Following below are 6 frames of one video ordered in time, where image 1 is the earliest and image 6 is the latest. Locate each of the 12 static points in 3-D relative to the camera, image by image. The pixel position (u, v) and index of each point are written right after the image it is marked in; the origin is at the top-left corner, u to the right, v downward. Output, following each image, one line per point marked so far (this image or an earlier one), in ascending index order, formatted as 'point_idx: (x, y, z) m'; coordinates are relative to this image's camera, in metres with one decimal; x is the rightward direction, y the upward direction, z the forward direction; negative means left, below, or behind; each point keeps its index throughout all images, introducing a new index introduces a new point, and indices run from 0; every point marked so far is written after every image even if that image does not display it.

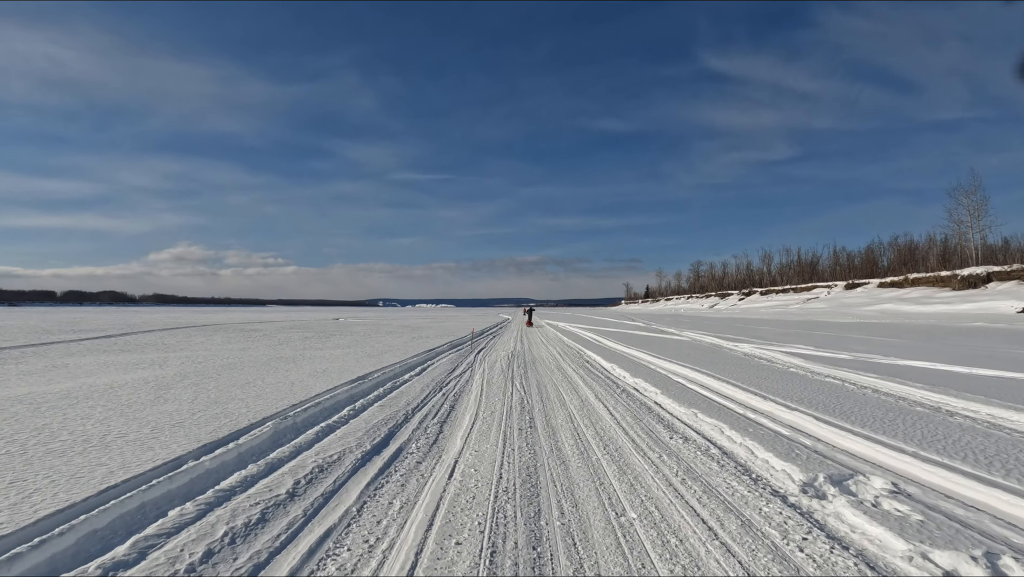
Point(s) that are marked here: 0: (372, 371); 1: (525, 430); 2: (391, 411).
0: (-3.0, -1.8, +10.3) m
1: (+0.2, -1.7, +5.8) m
2: (-1.7, -1.7, +6.7) m
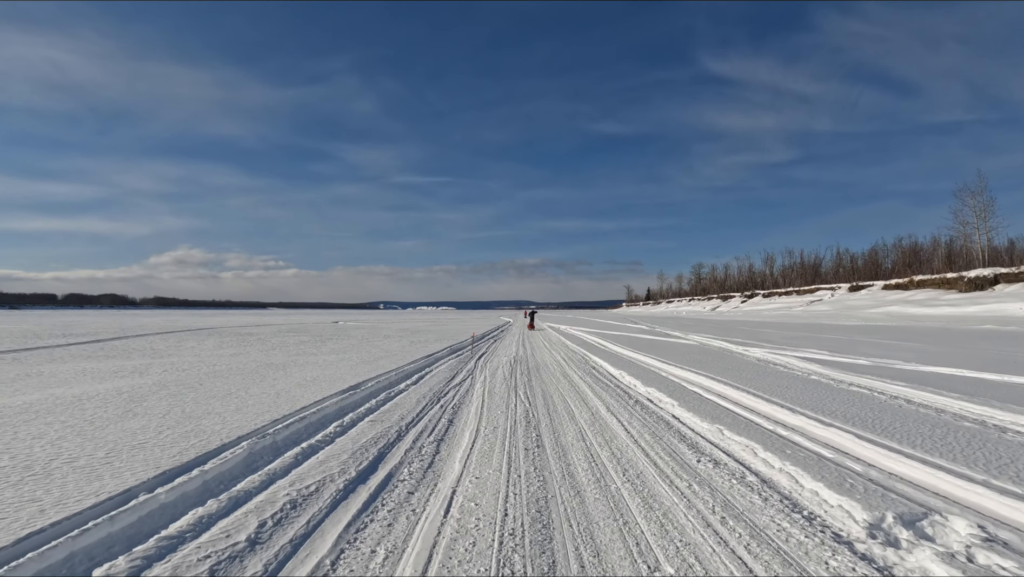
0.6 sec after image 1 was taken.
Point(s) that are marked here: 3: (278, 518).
0: (-2.9, -1.8, +9.6) m
1: (+0.2, -1.7, +5.2) m
2: (-1.6, -1.7, +6.1) m
3: (-1.6, -1.6, +3.4) m
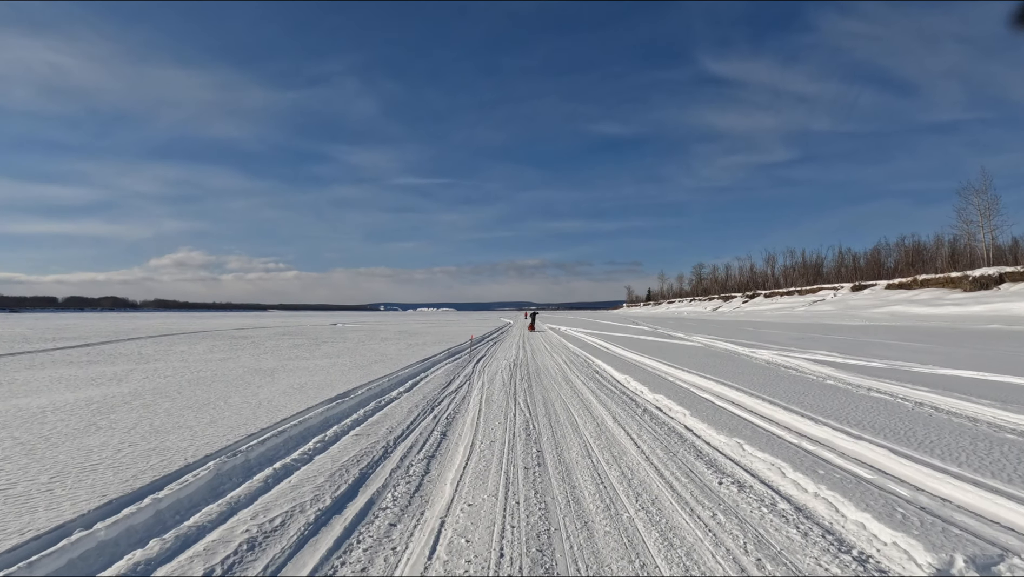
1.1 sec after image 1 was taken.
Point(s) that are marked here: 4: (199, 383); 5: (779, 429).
0: (-2.9, -1.8, +9.1) m
1: (+0.2, -1.7, +4.7) m
2: (-1.6, -1.7, +5.5) m
3: (-1.7, -1.6, +2.9) m
4: (-6.0, -1.8, +9.2) m
5: (+3.3, -1.7, +6.0) m
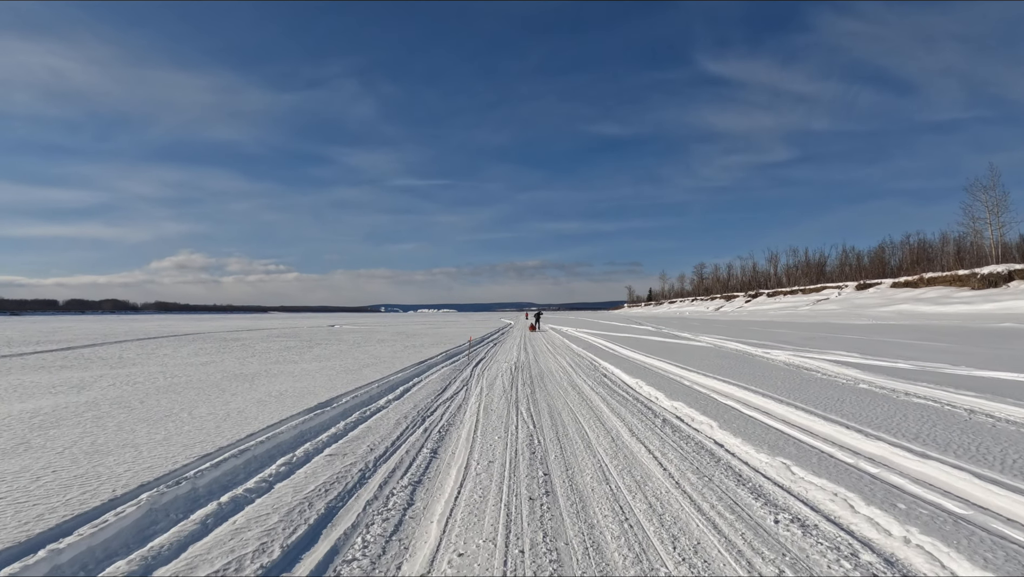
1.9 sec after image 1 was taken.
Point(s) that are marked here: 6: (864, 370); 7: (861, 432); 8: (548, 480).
0: (-2.9, -1.8, +8.2) m
1: (+0.2, -1.7, +3.8) m
2: (-1.6, -1.7, +4.7) m
3: (-1.7, -1.6, +2.0) m
4: (-6.0, -1.8, +8.4) m
5: (+3.3, -1.7, +5.2) m
6: (+8.3, -1.9, +11.5) m
7: (+4.0, -1.7, +5.6) m
8: (+0.3, -1.7, +4.3) m
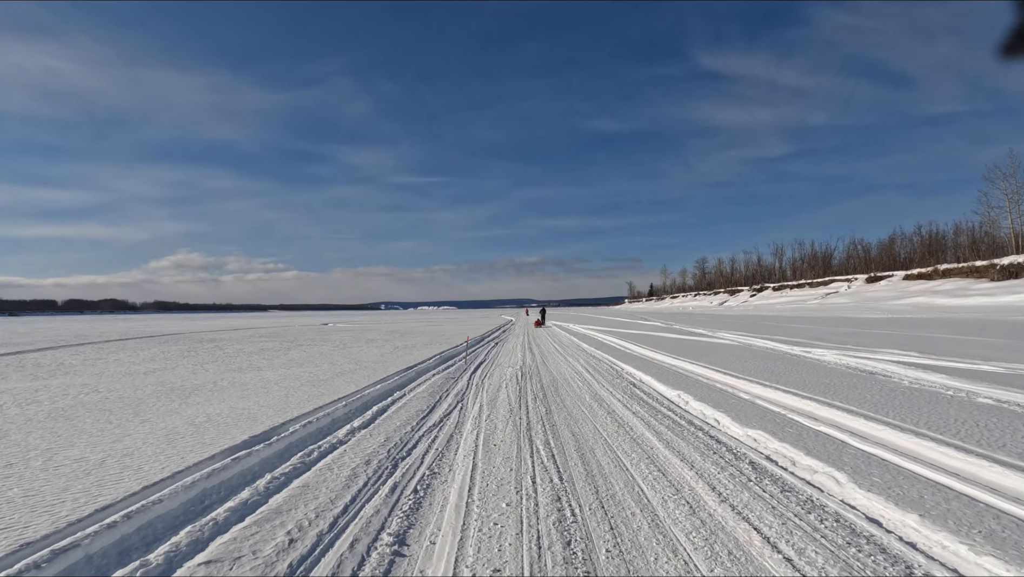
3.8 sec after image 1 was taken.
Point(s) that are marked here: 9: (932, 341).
0: (-2.8, -1.6, +6.1) m
1: (+0.3, -1.5, +1.7) m
2: (-1.5, -1.5, +2.5) m
3: (-1.5, -1.4, -0.1) m
4: (-5.8, -1.6, +6.2) m
5: (+3.5, -1.5, +3.0) m
6: (+8.4, -1.7, +9.4) m
7: (+4.2, -1.5, +3.5) m
8: (+0.4, -1.5, +2.2) m
9: (+15.2, -1.9, +17.5) m
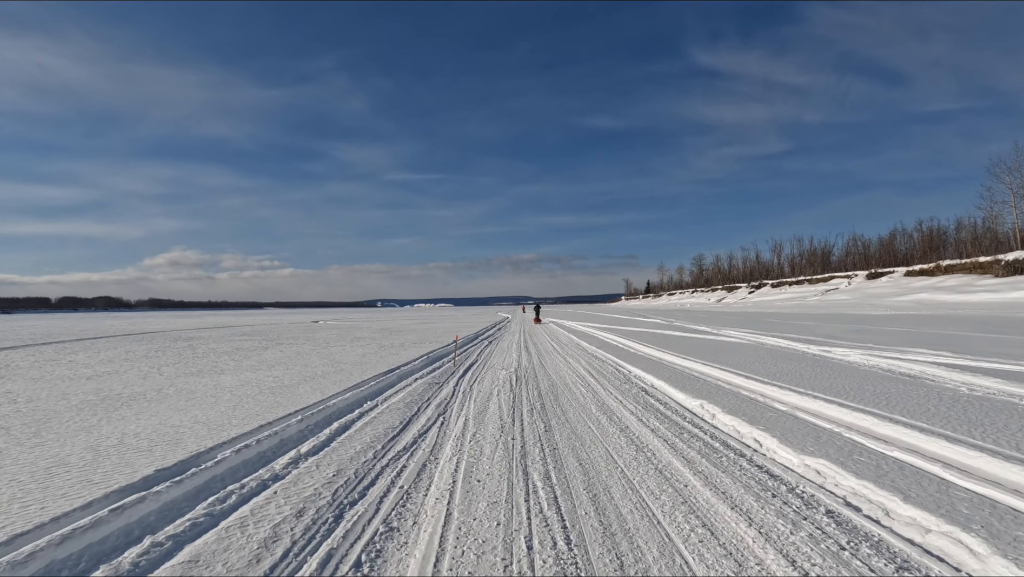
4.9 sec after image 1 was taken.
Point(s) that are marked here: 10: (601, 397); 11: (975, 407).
0: (-2.9, -1.5, +4.9) m
1: (+0.3, -1.4, +0.4) m
2: (-1.6, -1.4, +1.3) m
3: (-1.6, -1.4, -1.4) m
4: (-5.9, -1.5, +5.0) m
5: (+3.4, -1.4, +1.8) m
6: (+8.3, -1.5, +8.2) m
7: (+4.1, -1.4, +2.3) m
8: (+0.4, -1.5, +0.9) m
9: (+15.0, -1.7, +16.4) m
10: (+1.3, -1.6, +7.3) m
11: (+5.9, -1.5, +6.2) m
